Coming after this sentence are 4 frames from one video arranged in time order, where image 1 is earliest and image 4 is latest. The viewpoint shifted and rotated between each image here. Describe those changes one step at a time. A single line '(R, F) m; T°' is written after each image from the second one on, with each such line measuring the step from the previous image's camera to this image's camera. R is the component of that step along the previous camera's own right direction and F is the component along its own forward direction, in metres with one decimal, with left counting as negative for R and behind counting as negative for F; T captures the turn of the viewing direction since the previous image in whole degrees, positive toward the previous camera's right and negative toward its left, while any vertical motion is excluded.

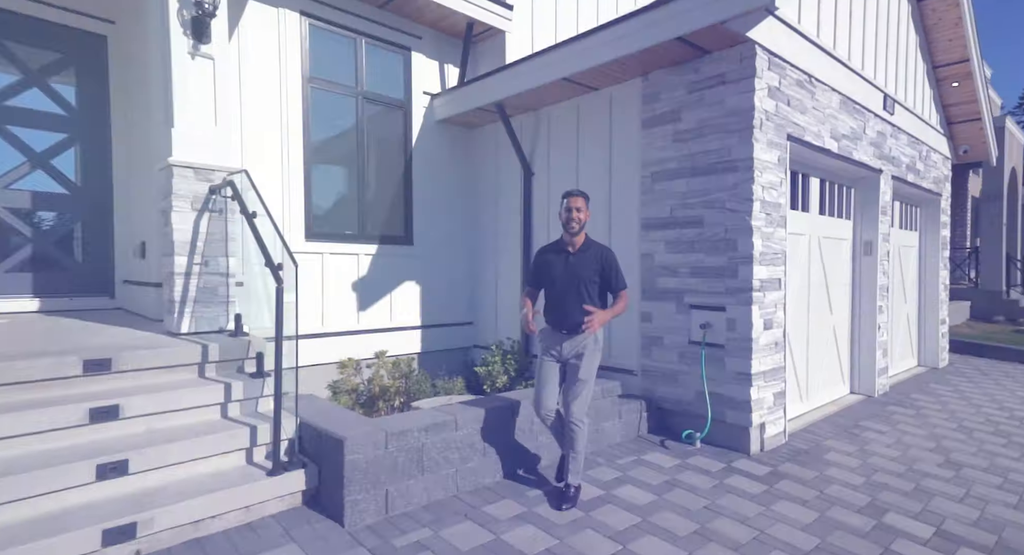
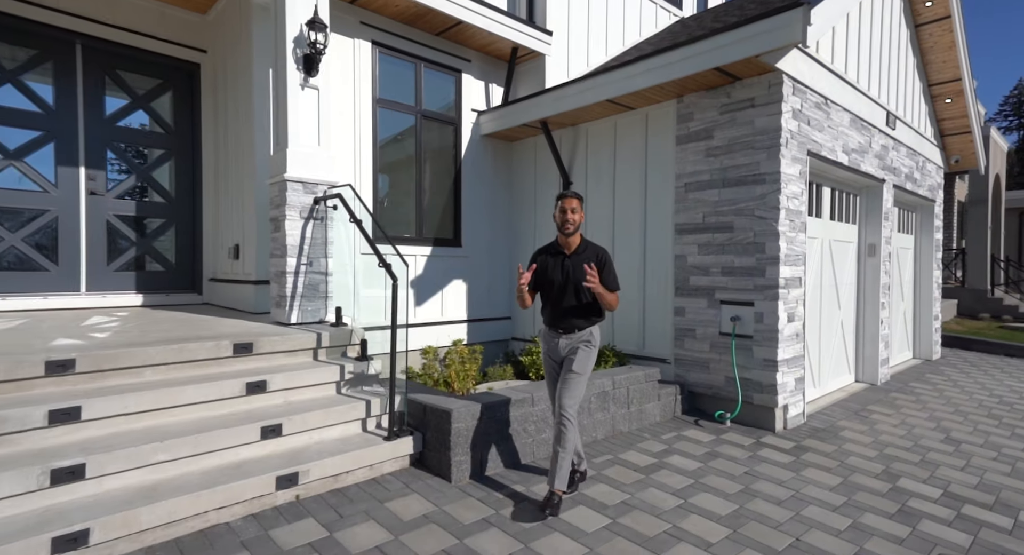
(-0.6, -0.6) m; +1°
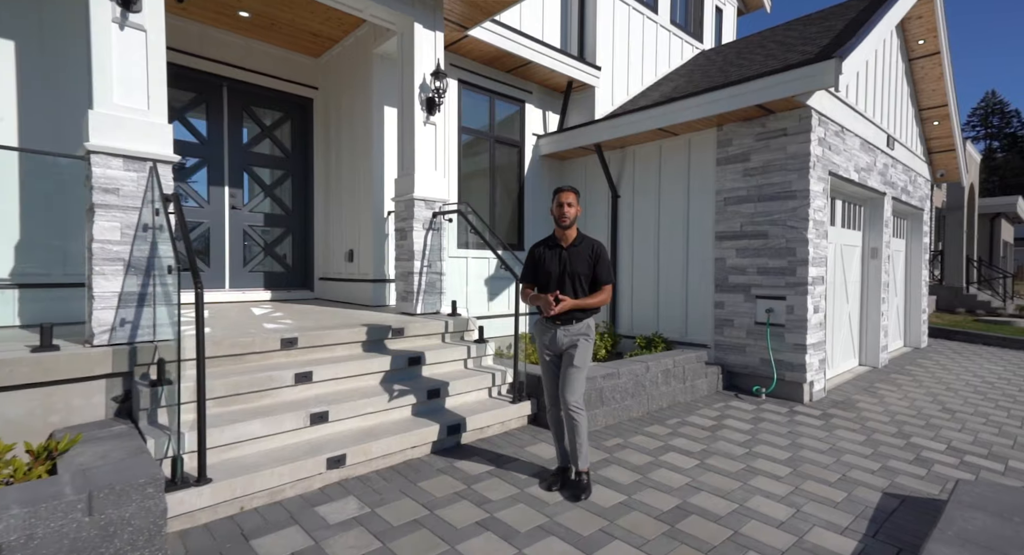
(-1.0, -1.0) m; +1°
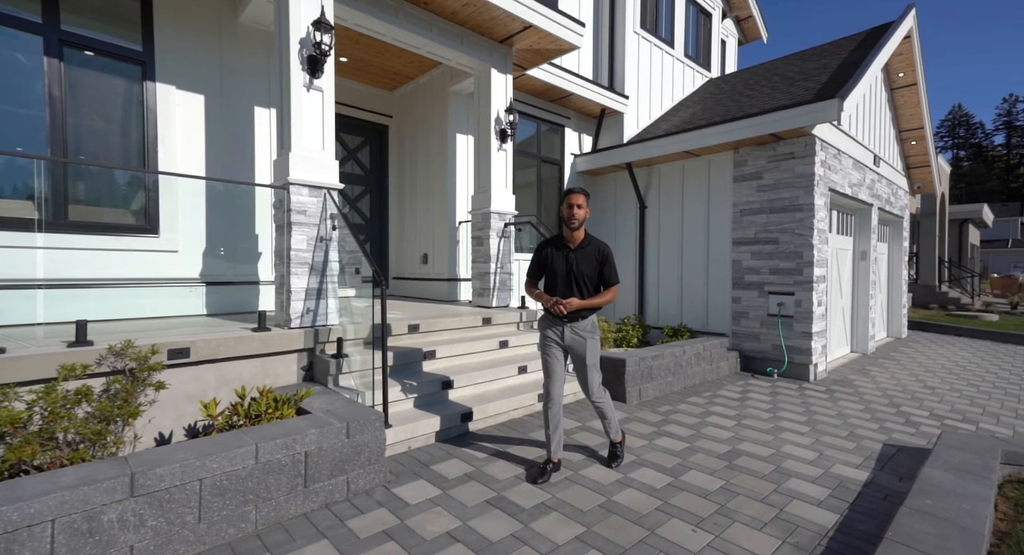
(-0.9, -1.1) m; +2°
